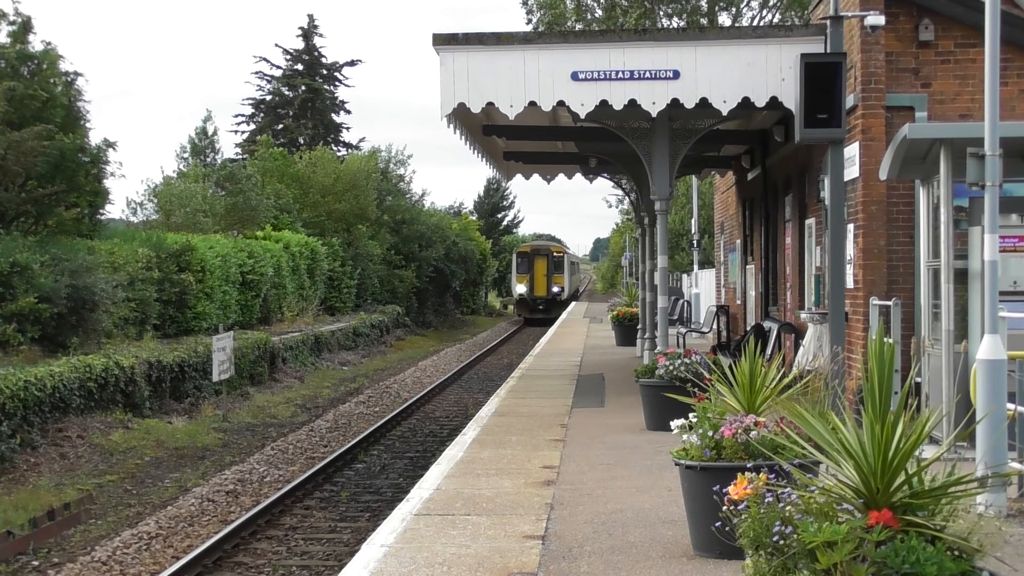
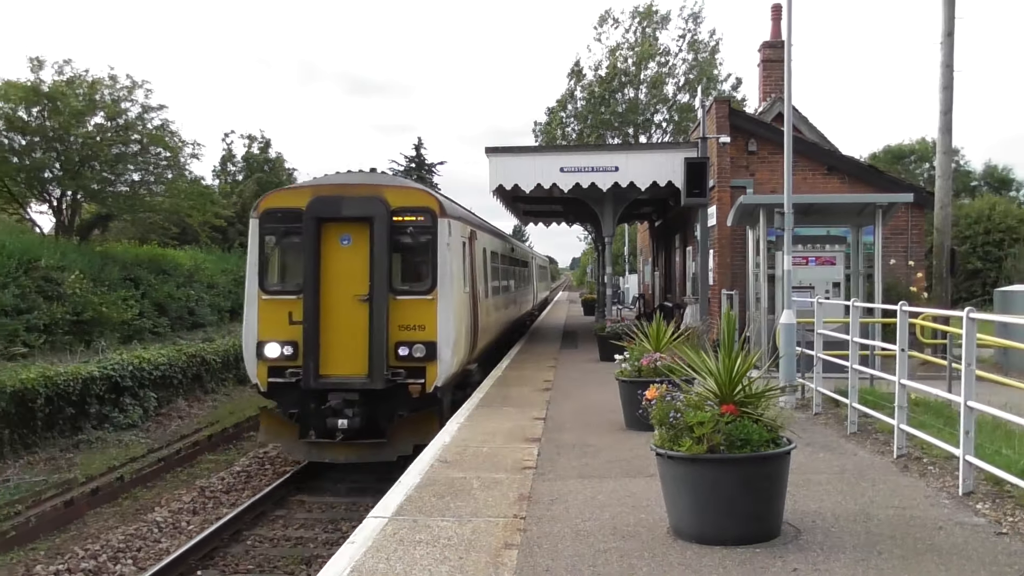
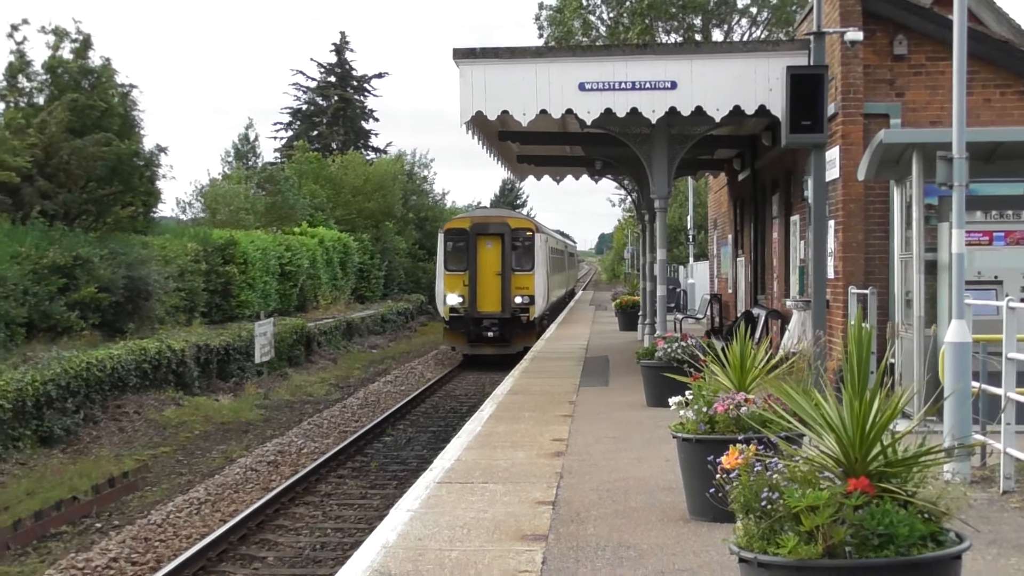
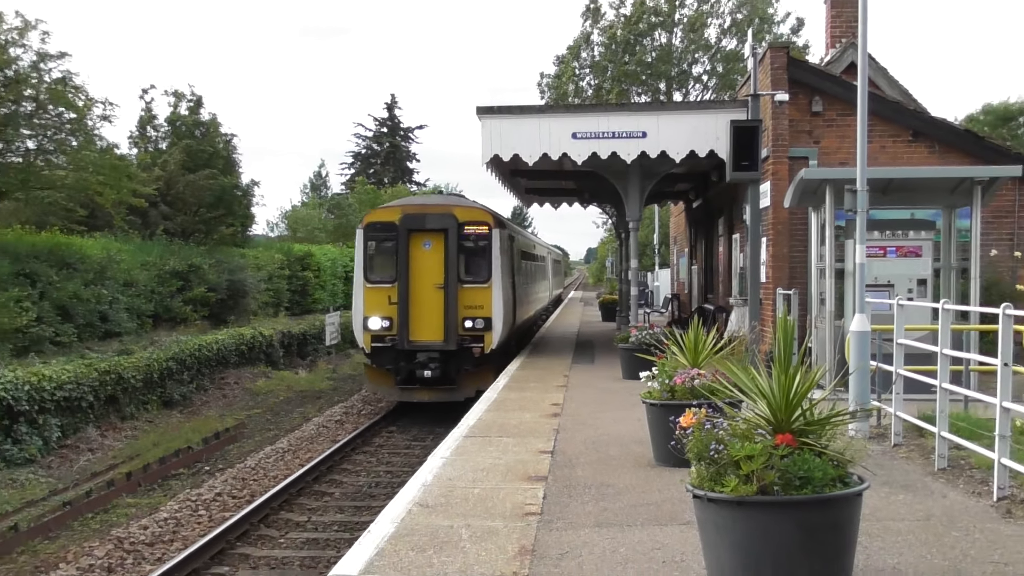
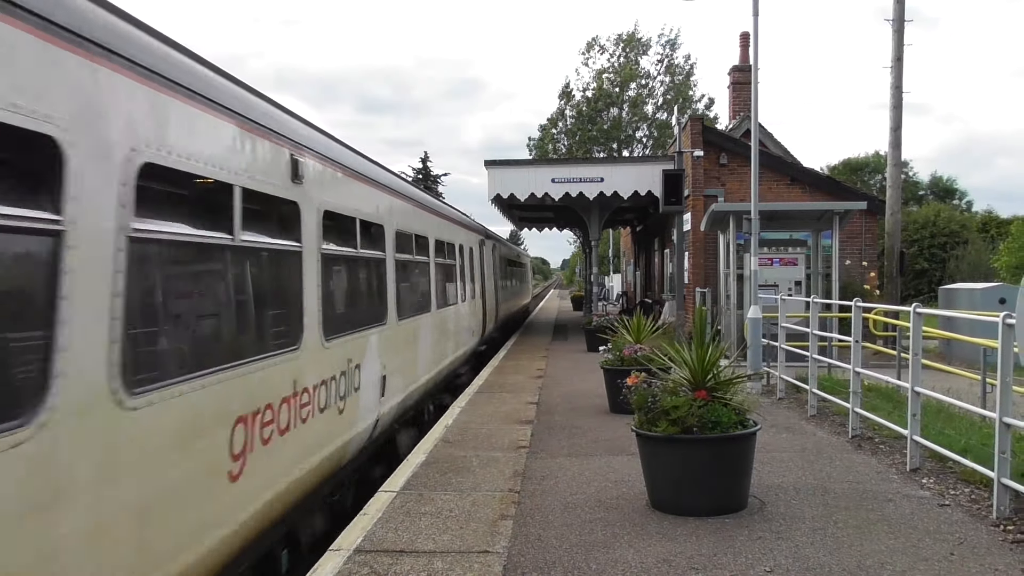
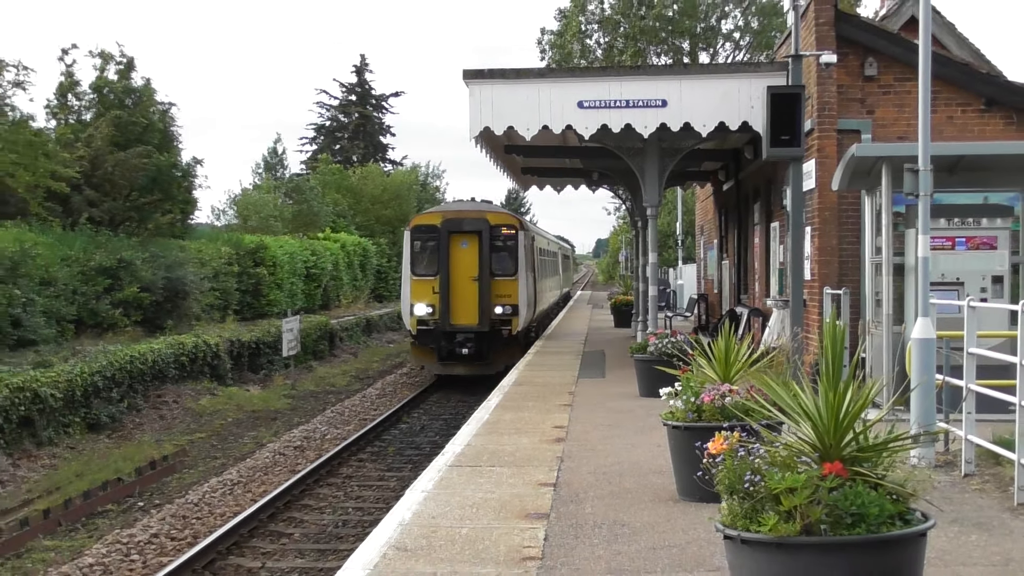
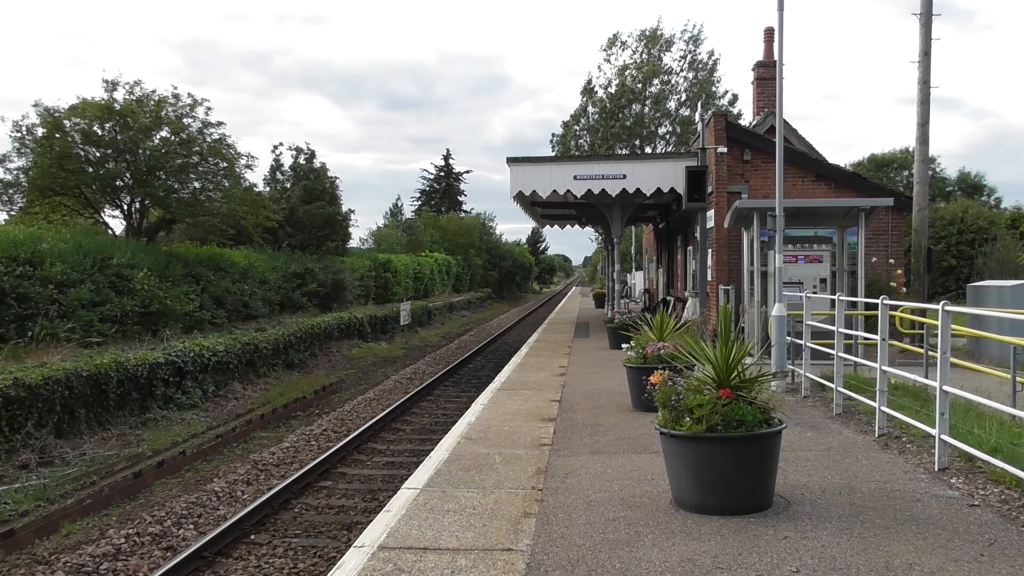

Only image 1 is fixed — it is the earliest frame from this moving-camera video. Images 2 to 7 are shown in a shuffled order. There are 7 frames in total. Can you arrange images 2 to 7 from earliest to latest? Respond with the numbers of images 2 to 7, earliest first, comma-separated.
3, 6, 4, 2, 5, 7
